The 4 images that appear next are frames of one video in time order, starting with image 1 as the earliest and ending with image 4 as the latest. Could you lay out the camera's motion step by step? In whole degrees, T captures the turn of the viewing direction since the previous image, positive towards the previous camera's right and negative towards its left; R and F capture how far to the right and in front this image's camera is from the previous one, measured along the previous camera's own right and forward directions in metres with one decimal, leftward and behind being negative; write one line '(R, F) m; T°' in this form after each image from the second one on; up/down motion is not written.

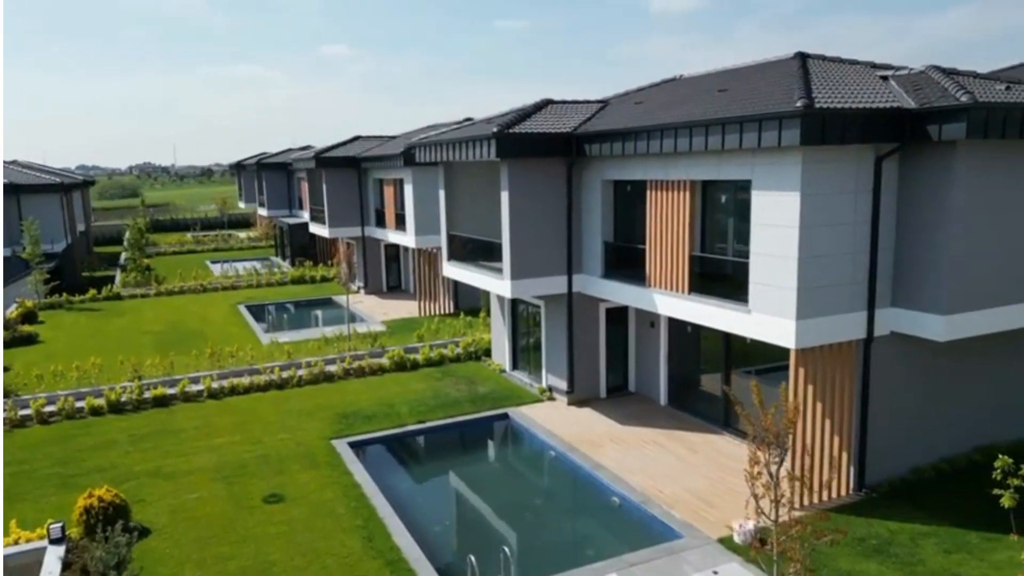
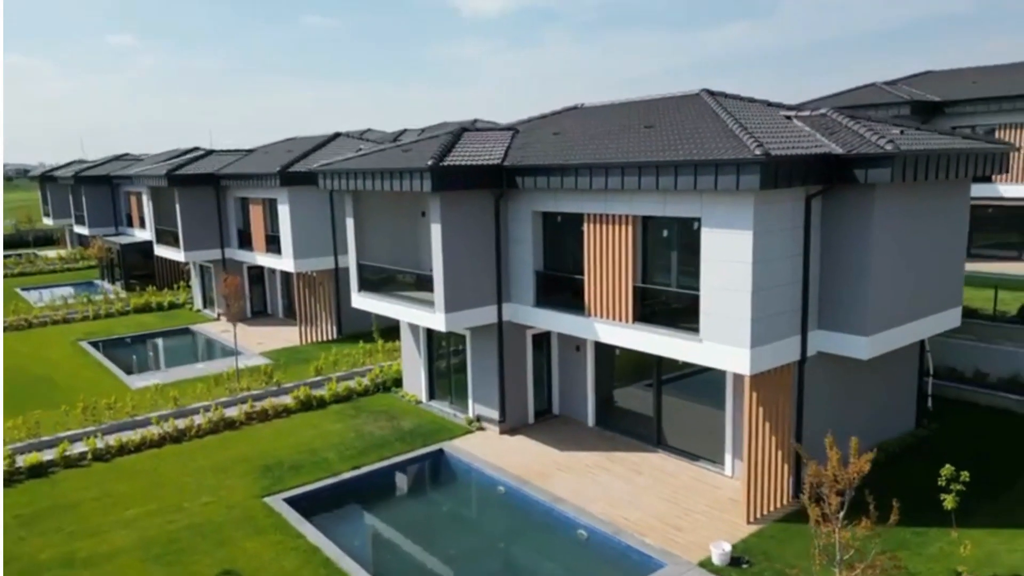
(-2.2, +0.4) m; +14°
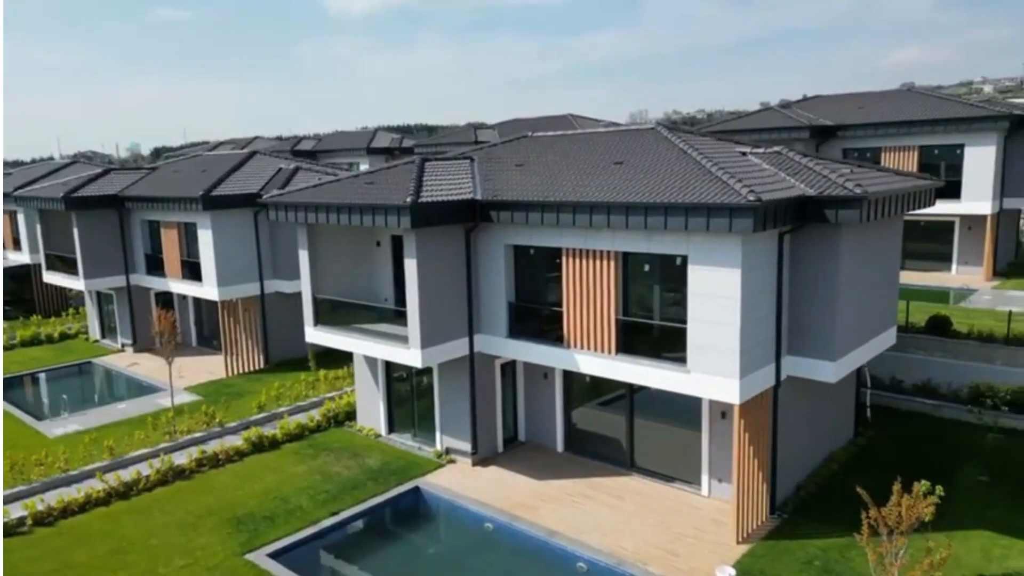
(-2.0, +0.1) m; +9°
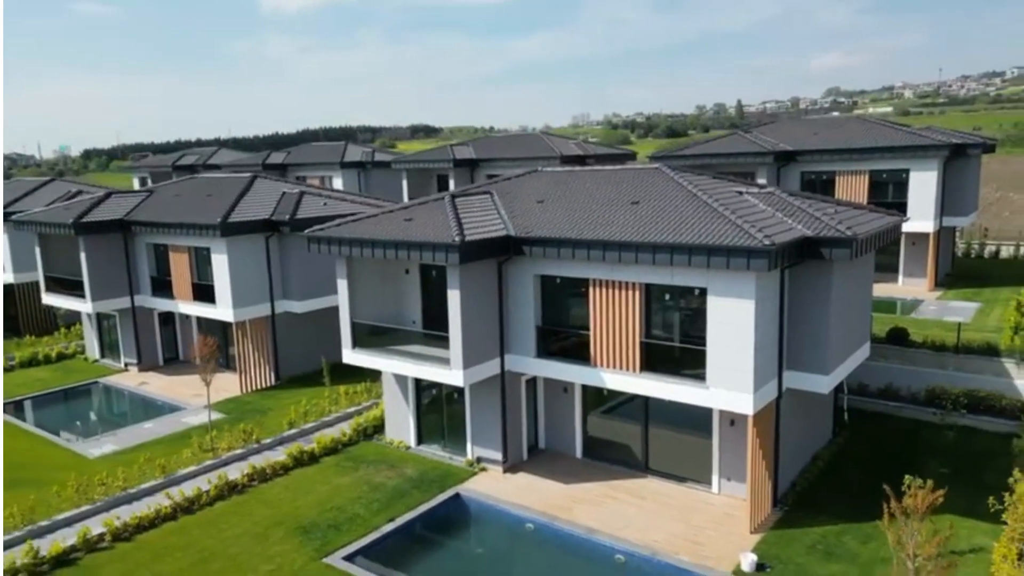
(-2.0, -1.7) m; +4°
